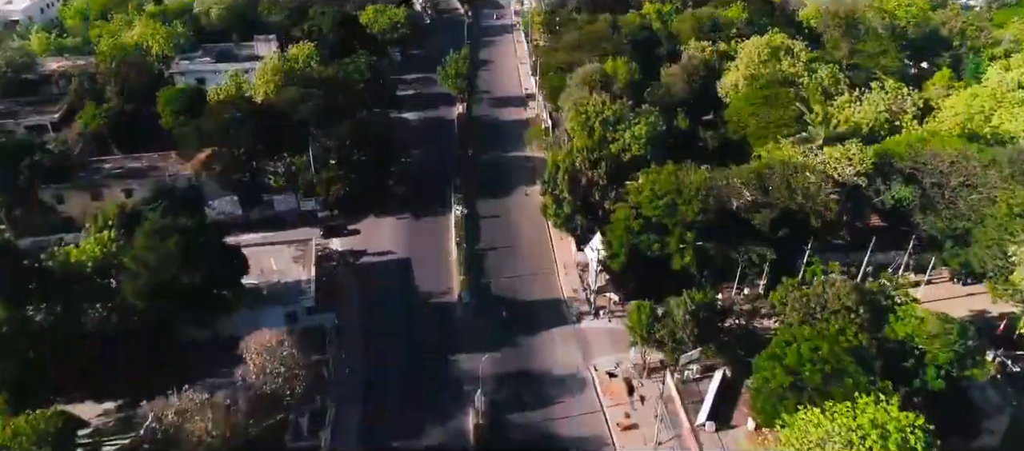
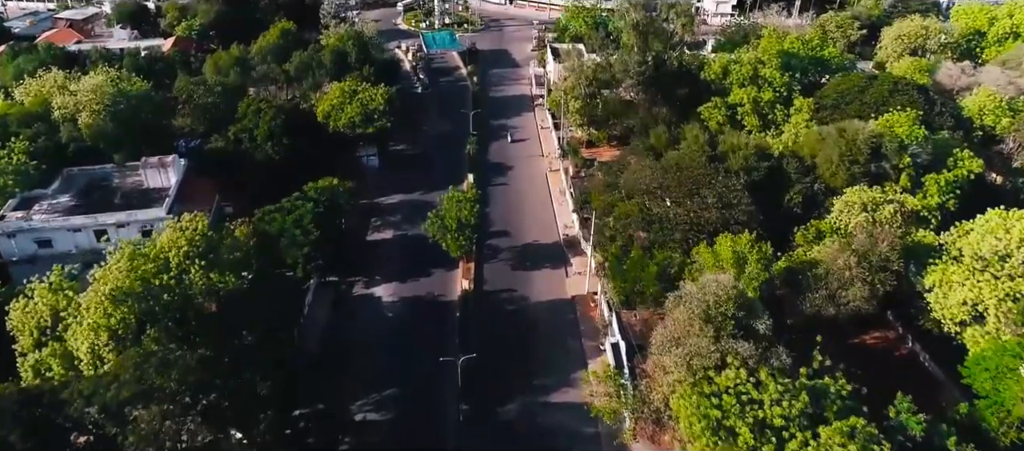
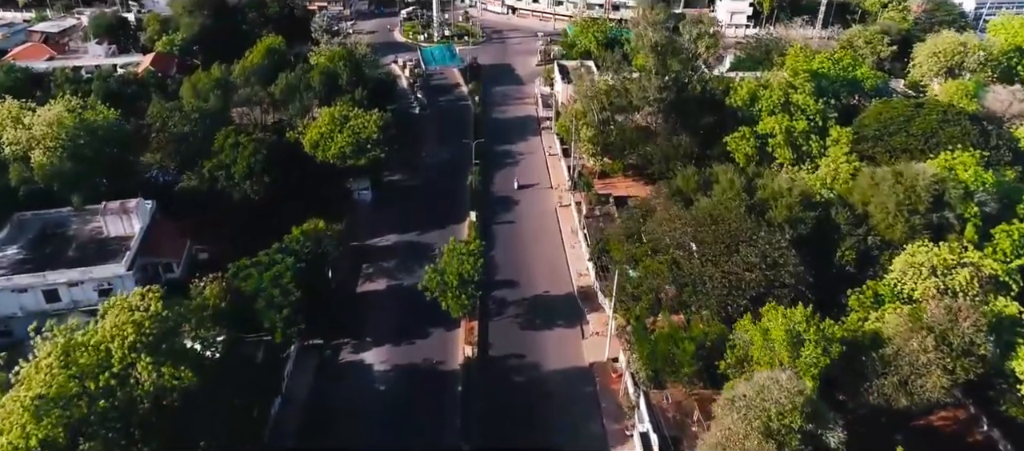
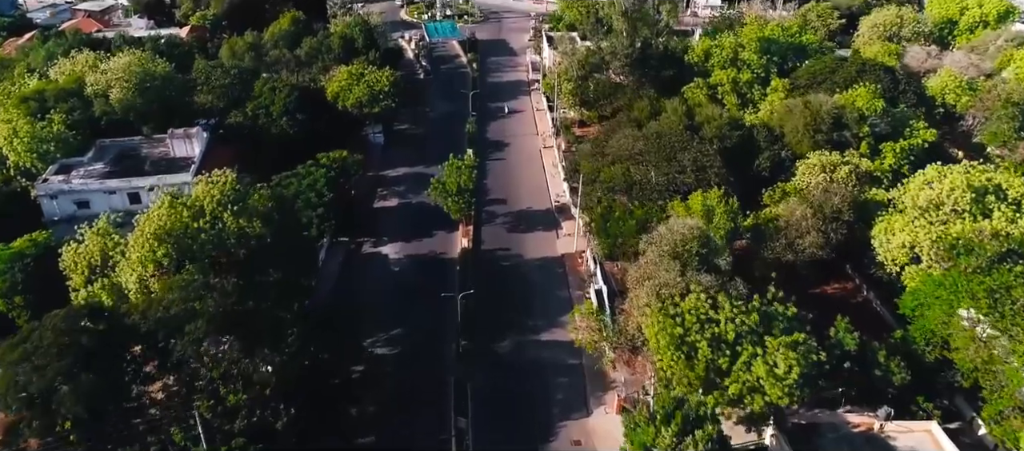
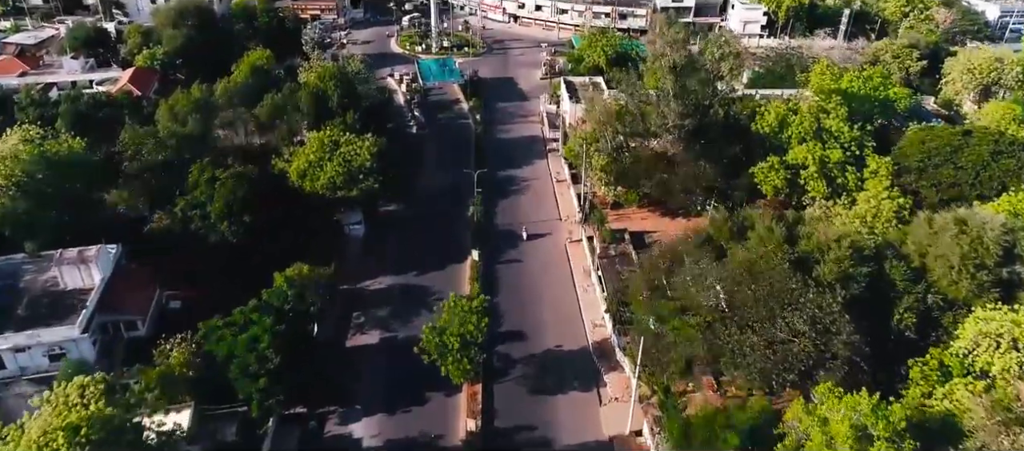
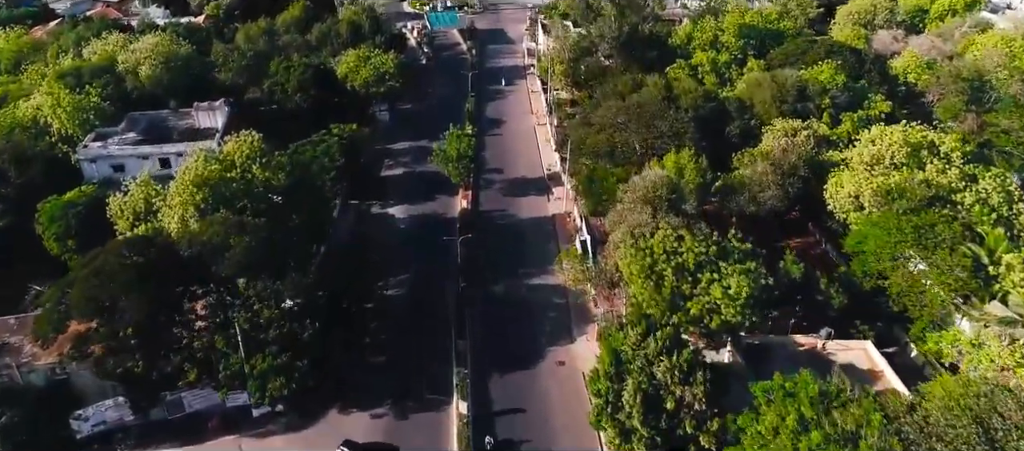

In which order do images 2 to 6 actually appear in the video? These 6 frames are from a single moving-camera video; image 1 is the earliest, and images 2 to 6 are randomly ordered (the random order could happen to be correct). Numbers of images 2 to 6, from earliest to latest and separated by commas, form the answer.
6, 4, 2, 3, 5
